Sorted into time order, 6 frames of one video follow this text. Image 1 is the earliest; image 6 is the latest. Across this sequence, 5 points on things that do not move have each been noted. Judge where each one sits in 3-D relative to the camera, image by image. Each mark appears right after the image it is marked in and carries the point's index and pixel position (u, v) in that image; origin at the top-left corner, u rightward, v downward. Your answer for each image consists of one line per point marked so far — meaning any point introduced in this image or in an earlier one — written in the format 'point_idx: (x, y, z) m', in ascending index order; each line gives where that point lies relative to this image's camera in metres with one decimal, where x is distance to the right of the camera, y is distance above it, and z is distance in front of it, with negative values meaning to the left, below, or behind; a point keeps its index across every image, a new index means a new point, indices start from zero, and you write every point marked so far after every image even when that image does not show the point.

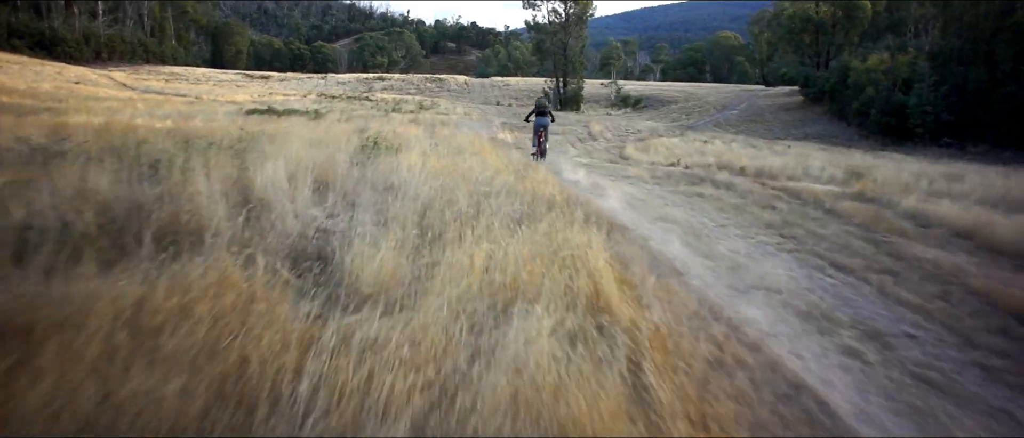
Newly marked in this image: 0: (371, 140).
0: (-3.8, +2.0, +17.4) m
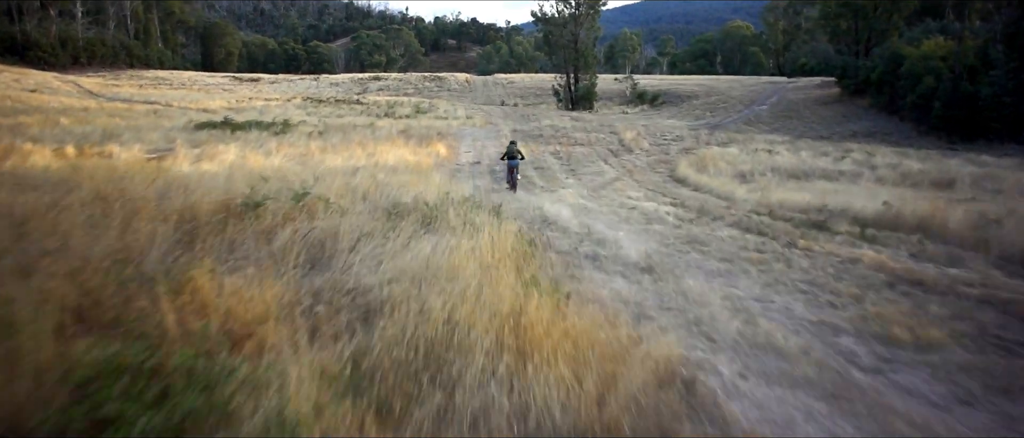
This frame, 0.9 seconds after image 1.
0: (-3.4, +0.9, +12.7) m
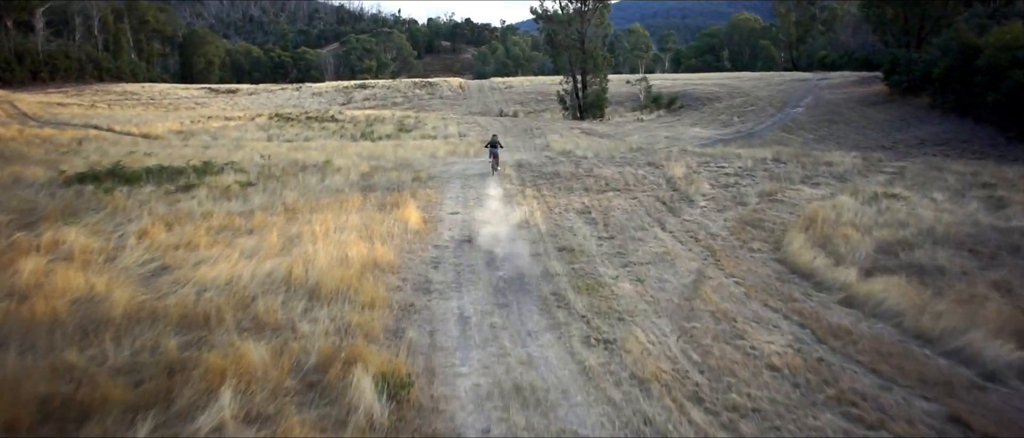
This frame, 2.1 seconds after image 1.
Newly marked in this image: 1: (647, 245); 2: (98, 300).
0: (-3.2, -0.9, +6.8) m
1: (+2.1, -0.4, +10.3) m
2: (-4.4, -0.8, +7.0) m
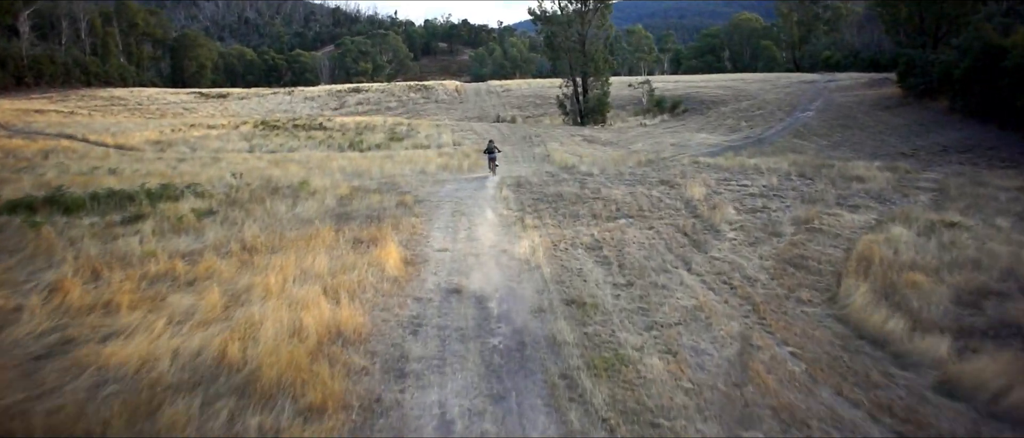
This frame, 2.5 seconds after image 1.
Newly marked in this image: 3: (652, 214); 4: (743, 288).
0: (-3.2, -1.5, +5.0) m
1: (+2.1, -1.0, +8.5) m
2: (-4.5, -1.5, +5.1) m
3: (+2.7, +0.1, +12.5) m
4: (+3.1, -0.9, +8.7) m
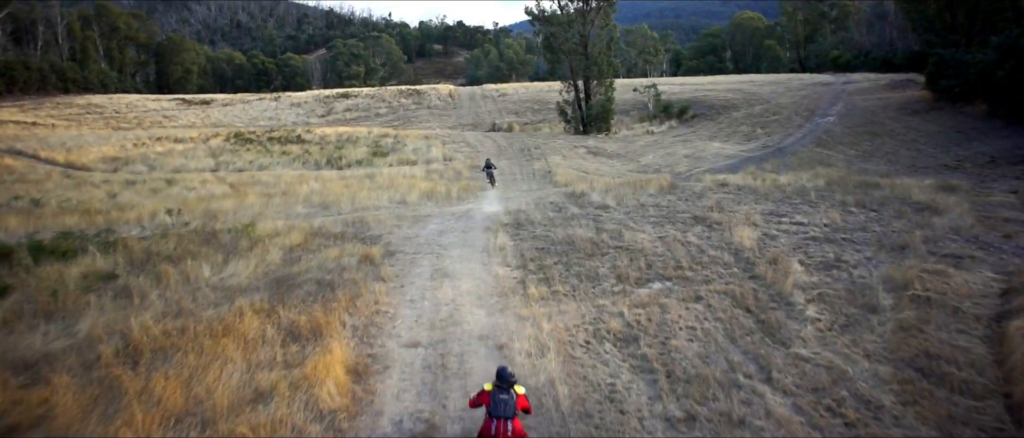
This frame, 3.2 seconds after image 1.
0: (-3.2, -2.4, +1.8) m
1: (+2.1, -1.9, +5.4) m
2: (-4.4, -2.4, +2.0) m
3: (+2.6, -0.8, +9.5) m
4: (+3.1, -1.8, +5.6) m
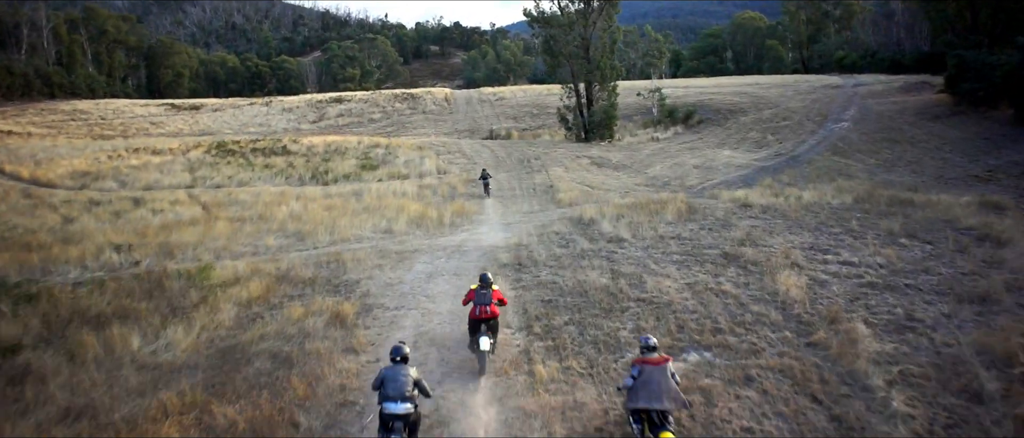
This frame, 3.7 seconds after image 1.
0: (-3.2, -3.1, 0.0) m
1: (+2.1, -2.5, +3.5) m
2: (-4.4, -3.1, +0.2) m
3: (+2.7, -1.4, +7.6) m
4: (+3.1, -2.4, +3.7) m
